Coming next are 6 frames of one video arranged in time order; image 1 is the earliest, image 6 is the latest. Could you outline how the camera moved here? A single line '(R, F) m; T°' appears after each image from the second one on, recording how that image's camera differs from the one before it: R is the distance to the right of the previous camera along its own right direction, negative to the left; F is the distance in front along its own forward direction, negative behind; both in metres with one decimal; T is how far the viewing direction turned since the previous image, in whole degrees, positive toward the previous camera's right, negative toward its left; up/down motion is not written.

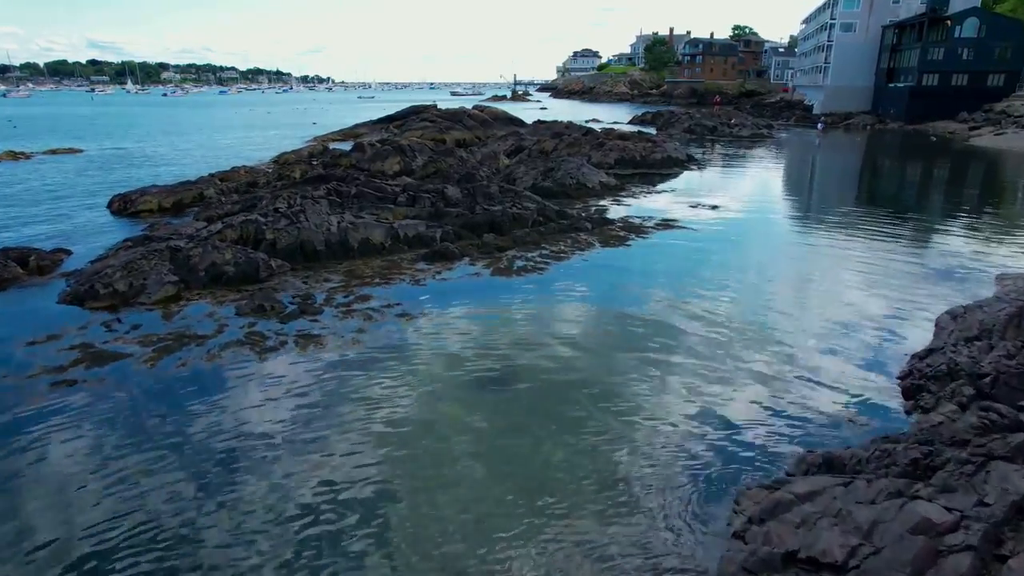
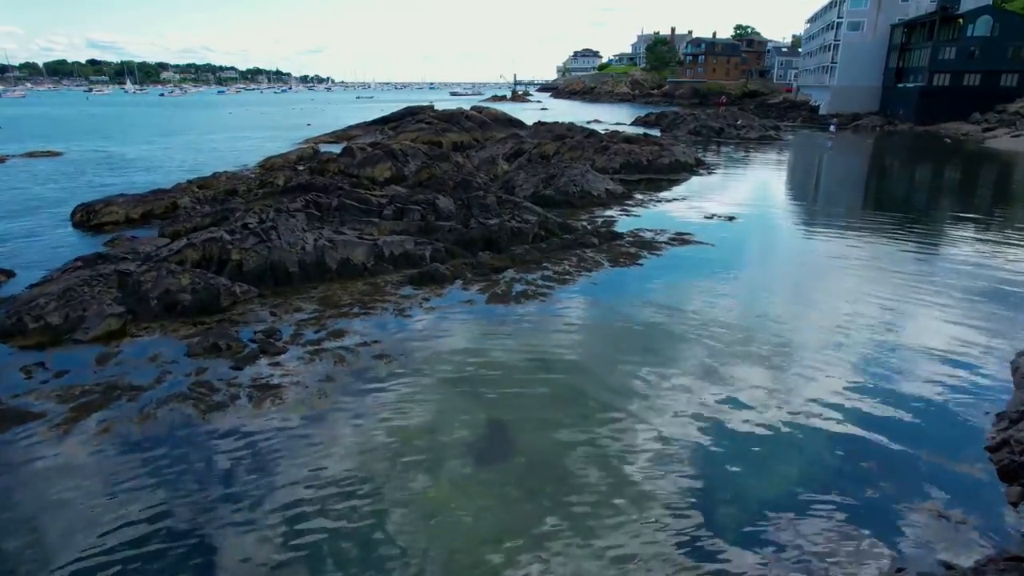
(0.0, +2.2) m; 0°
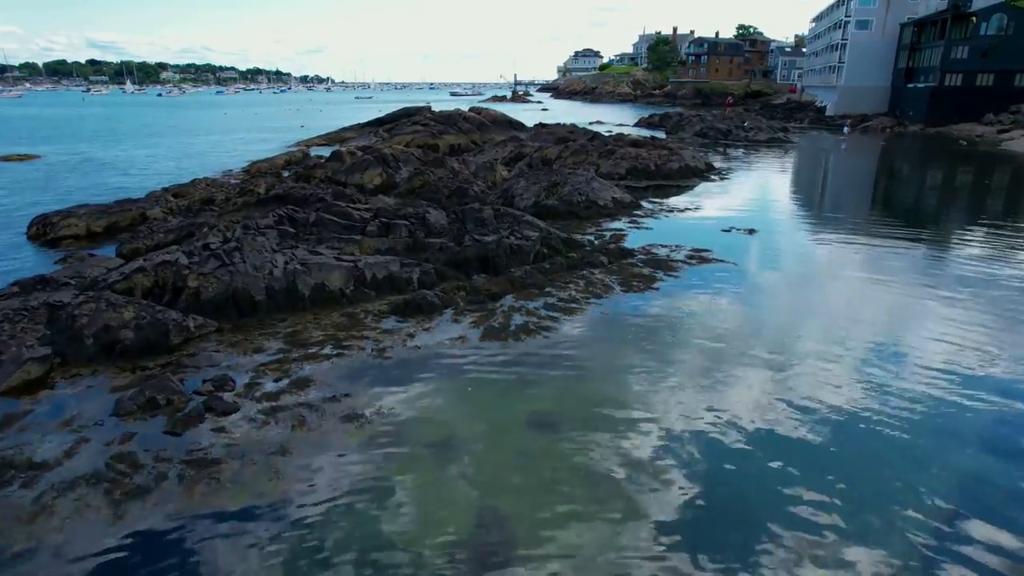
(0.0, +2.2) m; 0°
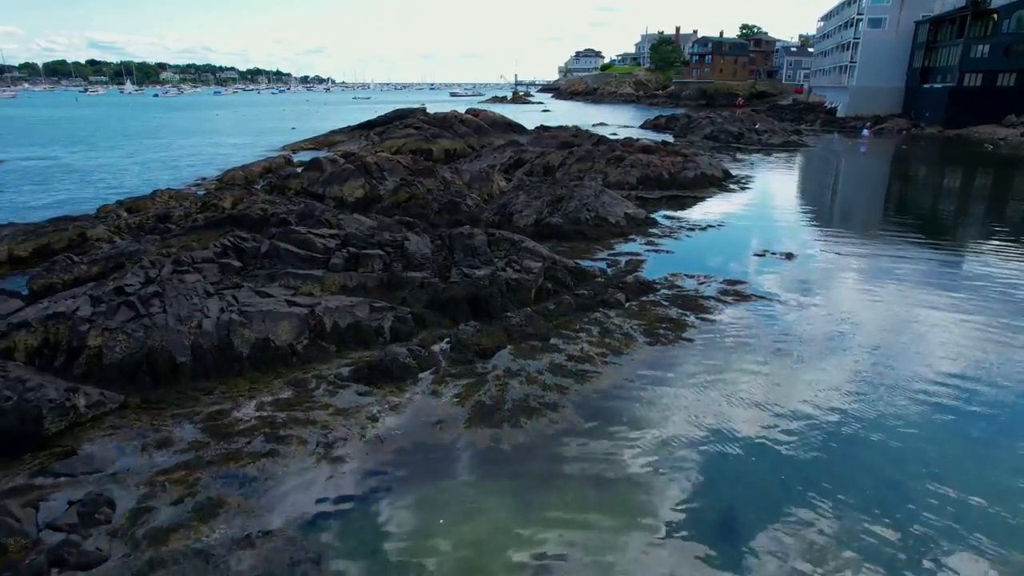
(+0.1, +3.4) m; 0°
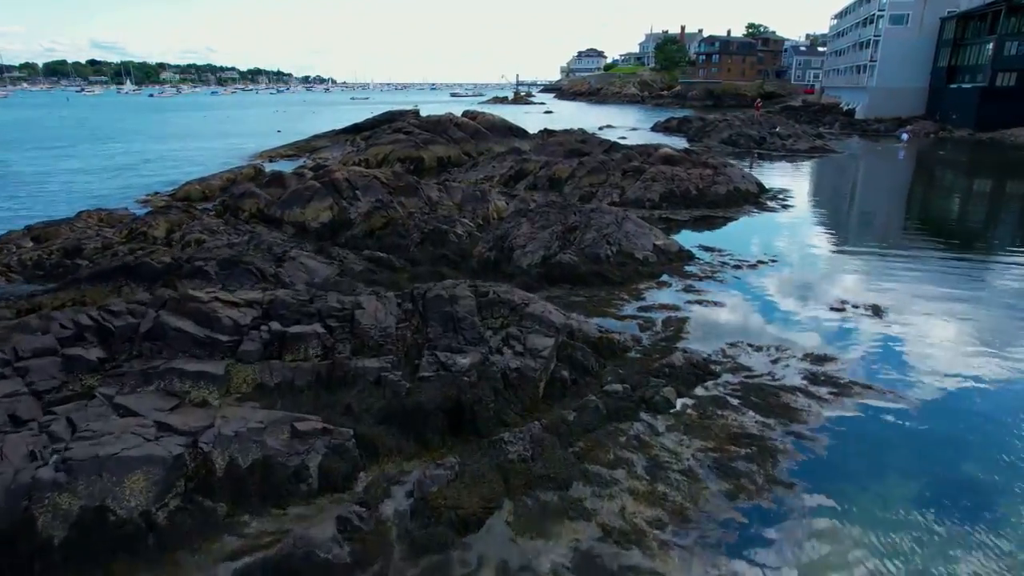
(0.0, +4.9) m; 0°
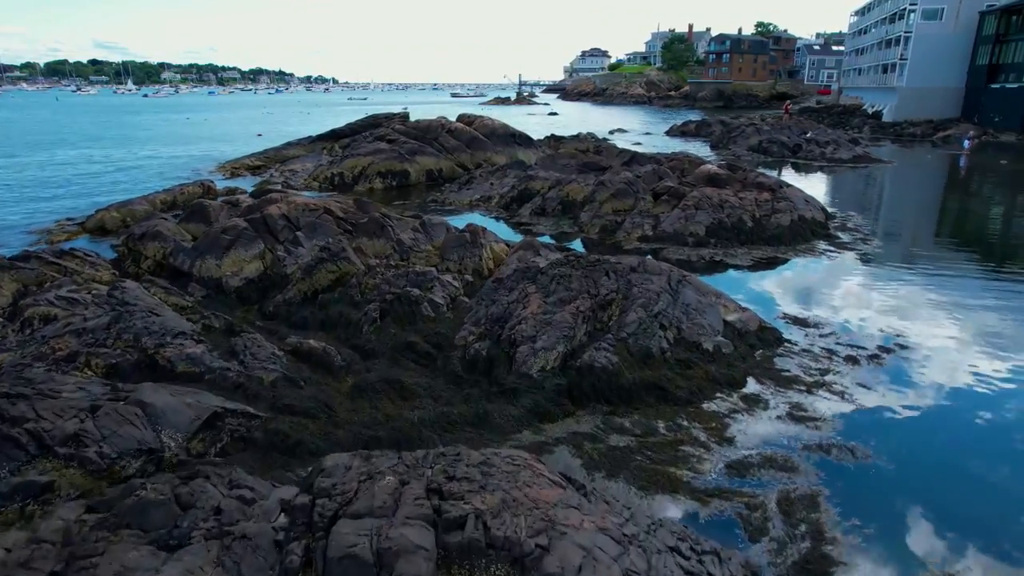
(0.0, +6.4) m; 0°
